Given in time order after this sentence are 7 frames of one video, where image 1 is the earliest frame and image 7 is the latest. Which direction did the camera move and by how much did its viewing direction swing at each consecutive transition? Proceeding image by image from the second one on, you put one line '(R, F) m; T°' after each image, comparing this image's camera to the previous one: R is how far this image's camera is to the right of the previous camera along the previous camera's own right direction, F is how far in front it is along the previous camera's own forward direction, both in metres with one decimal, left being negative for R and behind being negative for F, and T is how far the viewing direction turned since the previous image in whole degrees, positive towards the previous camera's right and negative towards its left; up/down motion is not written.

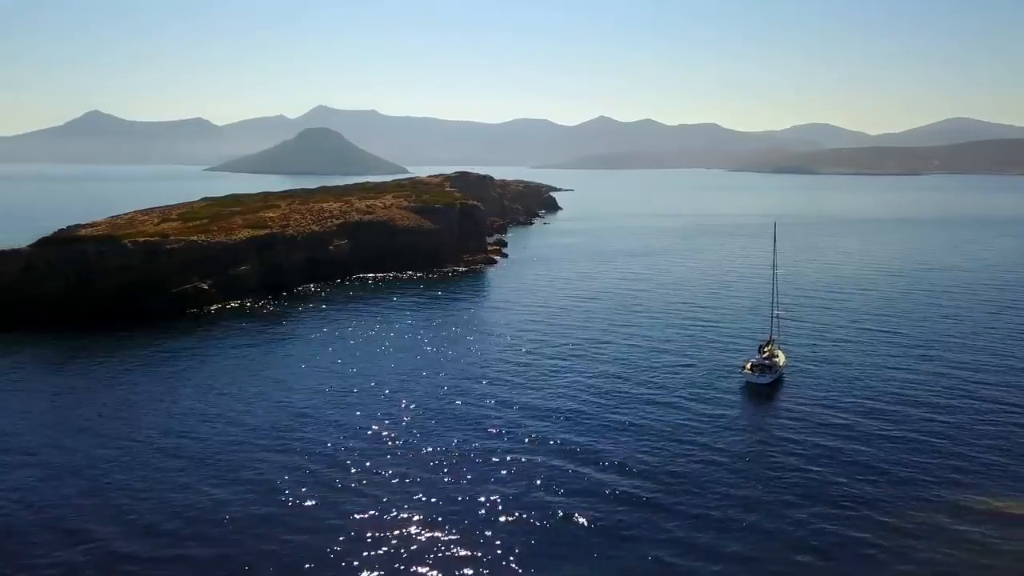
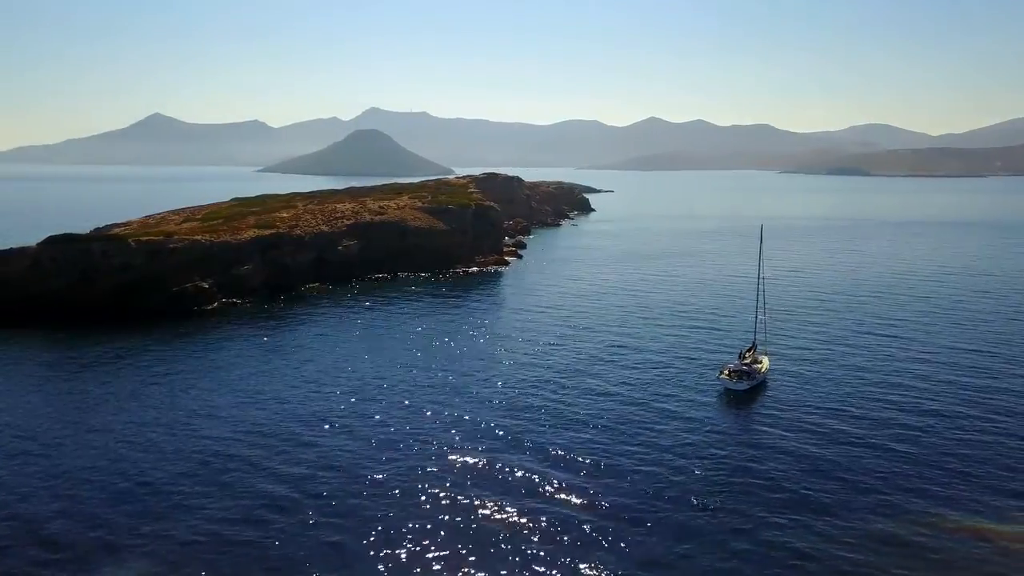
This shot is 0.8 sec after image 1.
(+4.4, +0.6) m; -3°
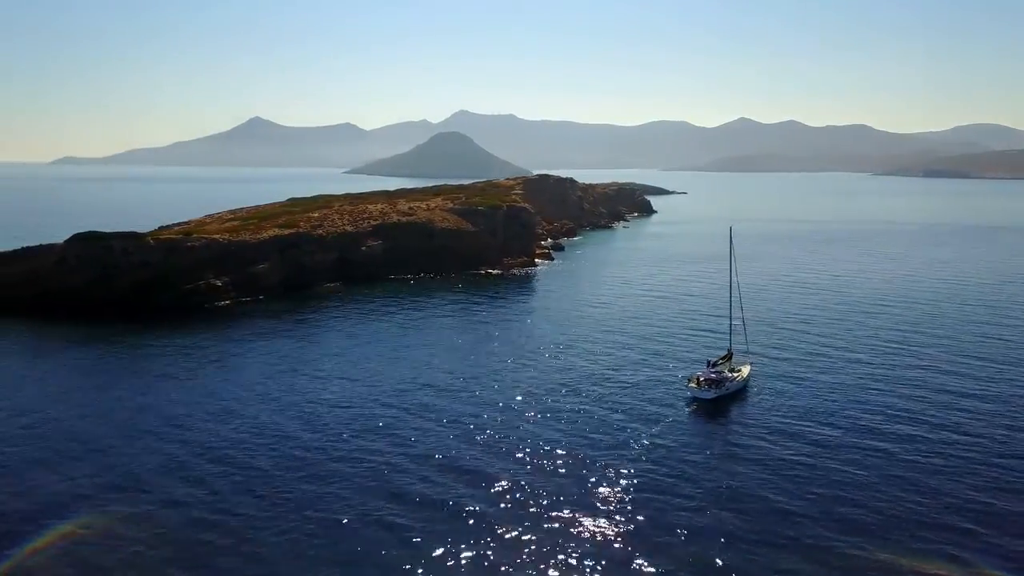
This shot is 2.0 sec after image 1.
(+6.9, +0.7) m; -6°
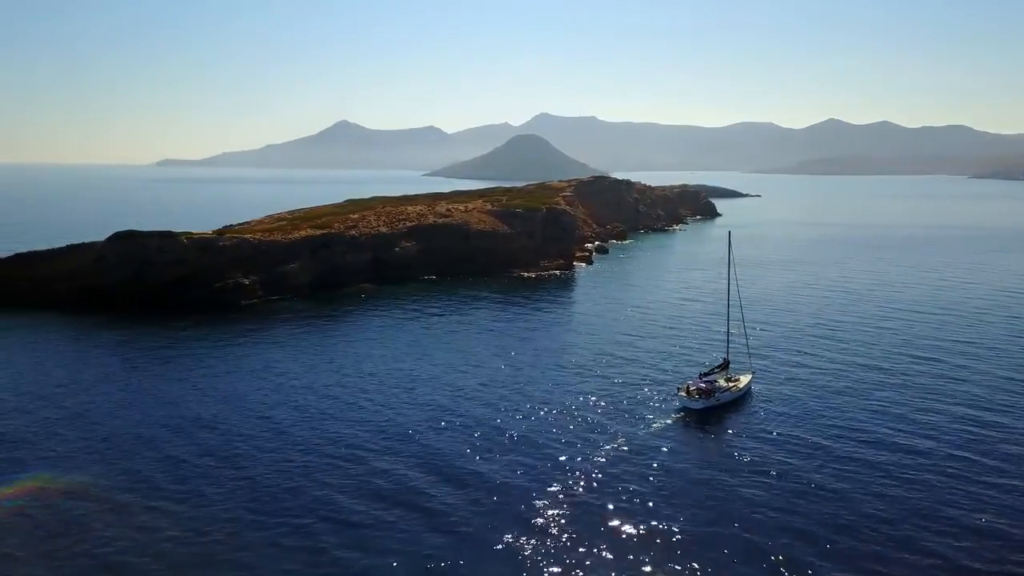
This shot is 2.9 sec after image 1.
(+5.1, +0.8) m; -5°
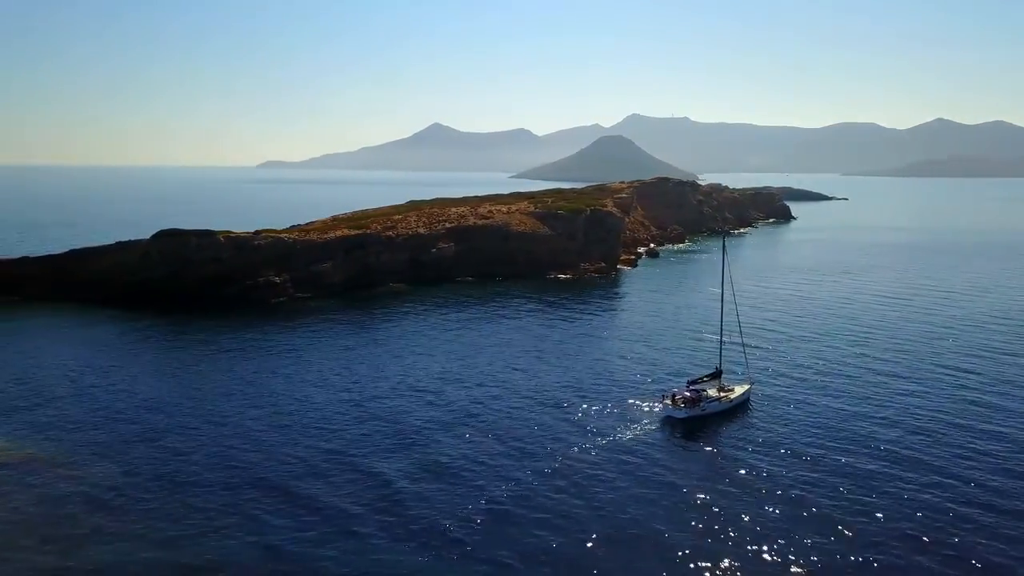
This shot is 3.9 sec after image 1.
(+5.6, +0.9) m; -6°
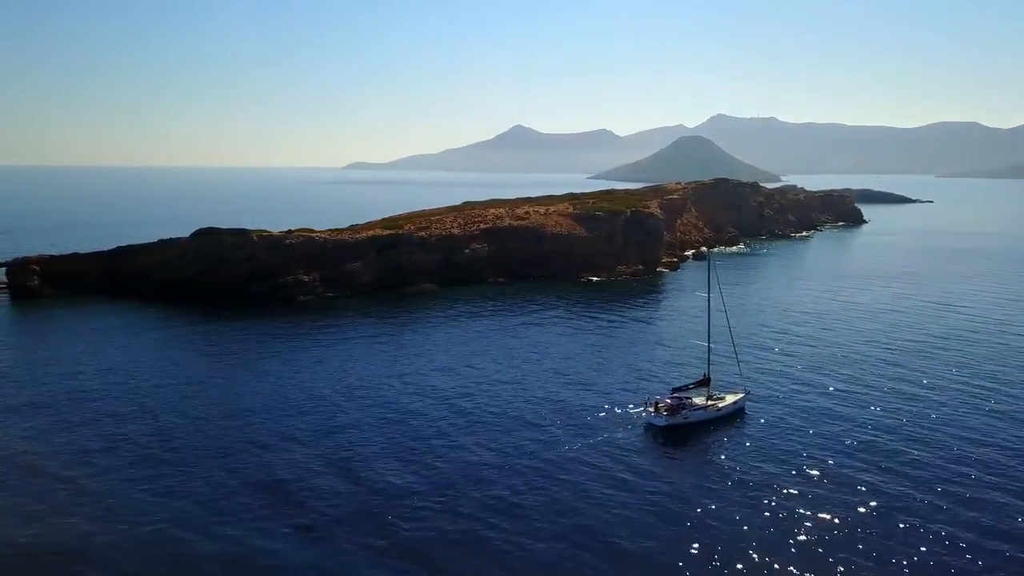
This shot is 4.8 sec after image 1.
(+5.1, +0.6) m; -5°
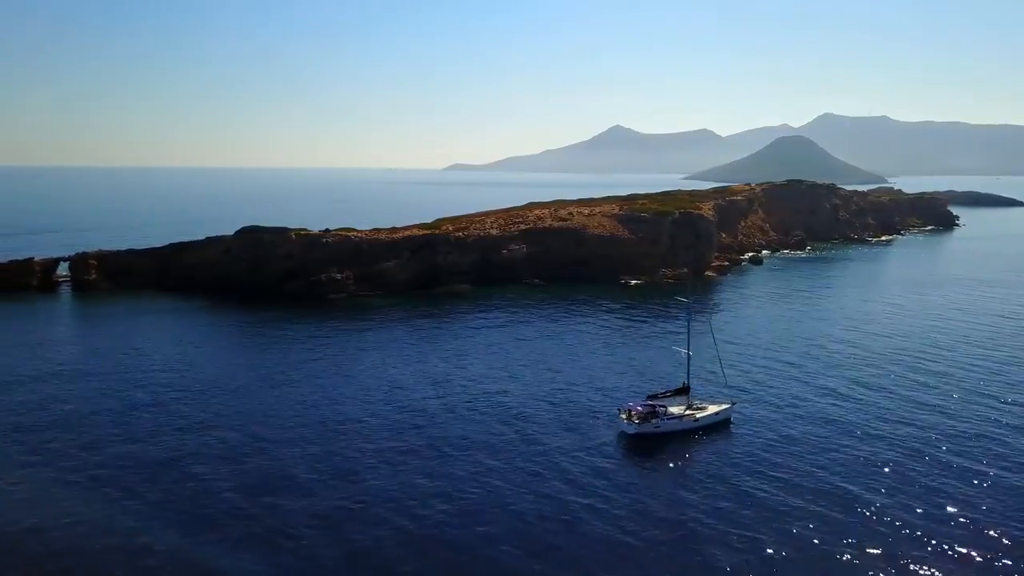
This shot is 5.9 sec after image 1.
(+6.2, +0.9) m; -6°
